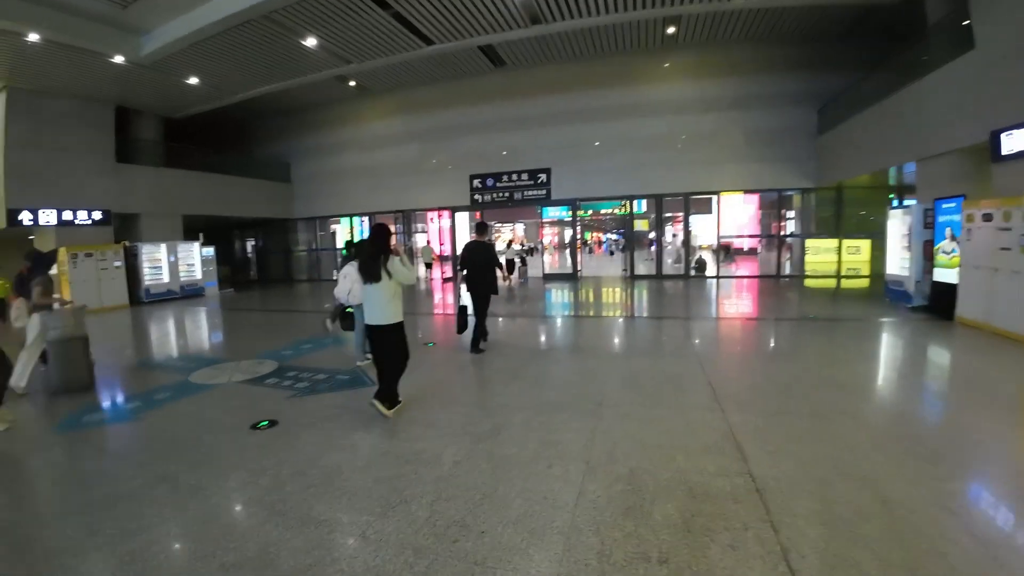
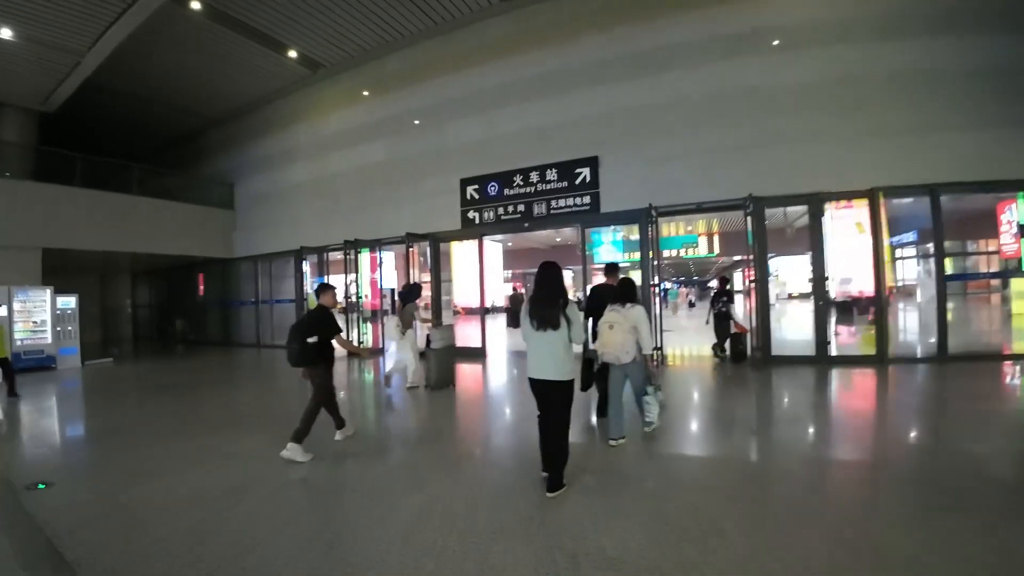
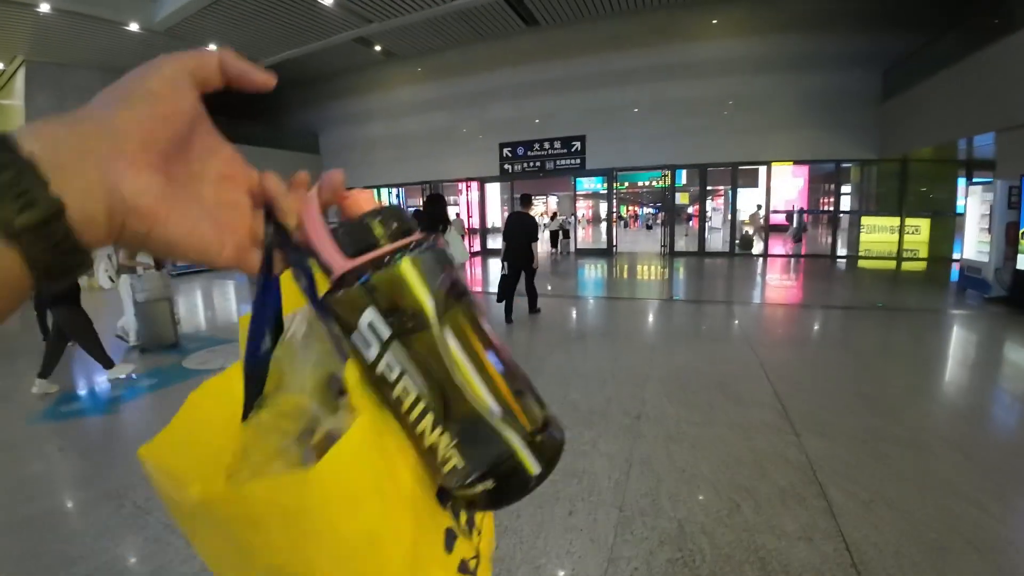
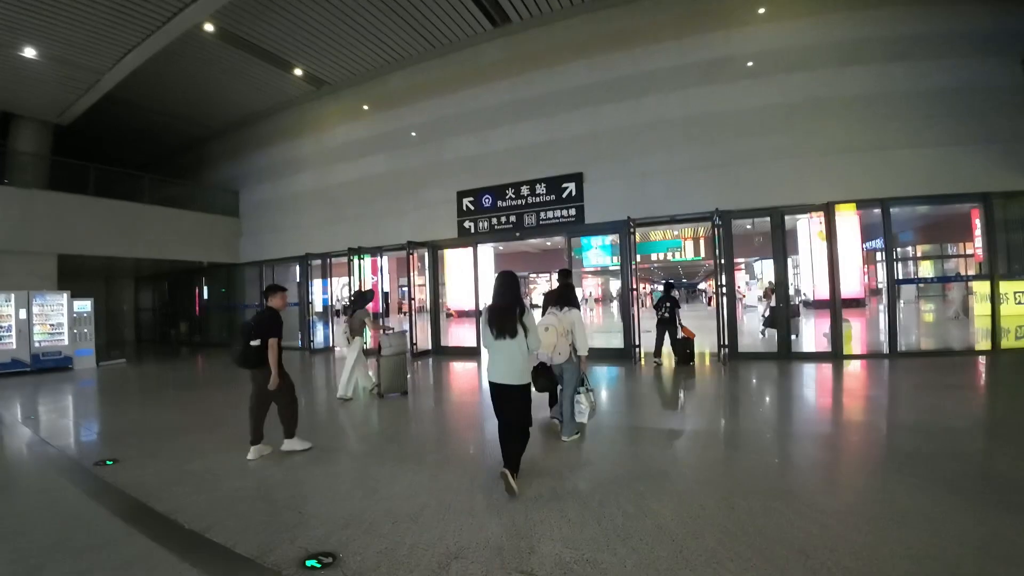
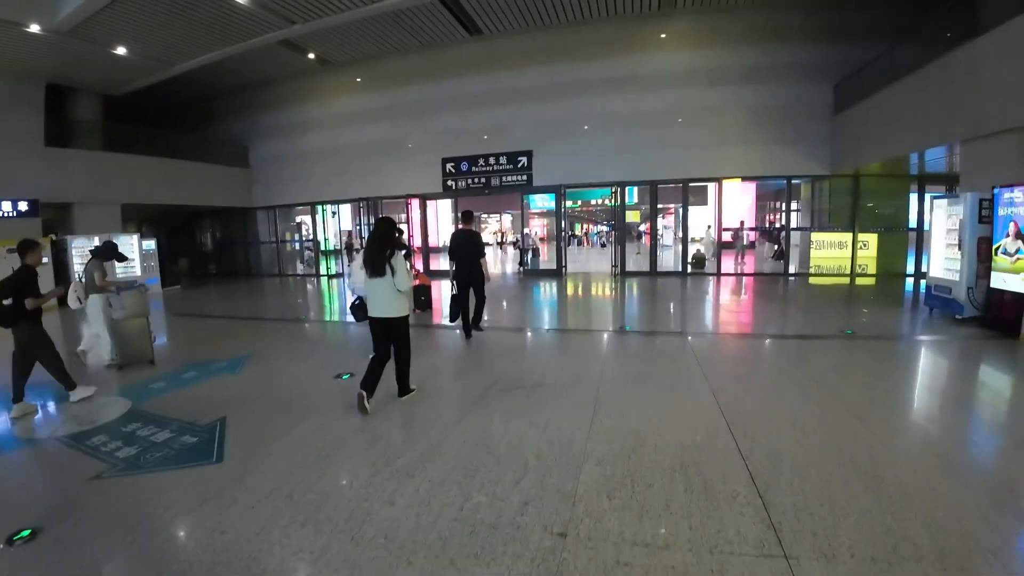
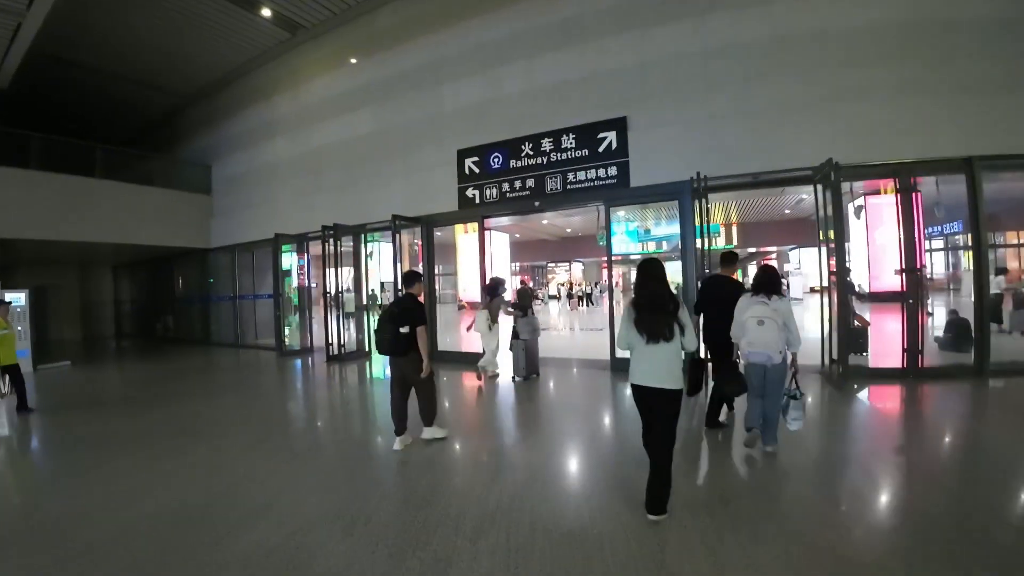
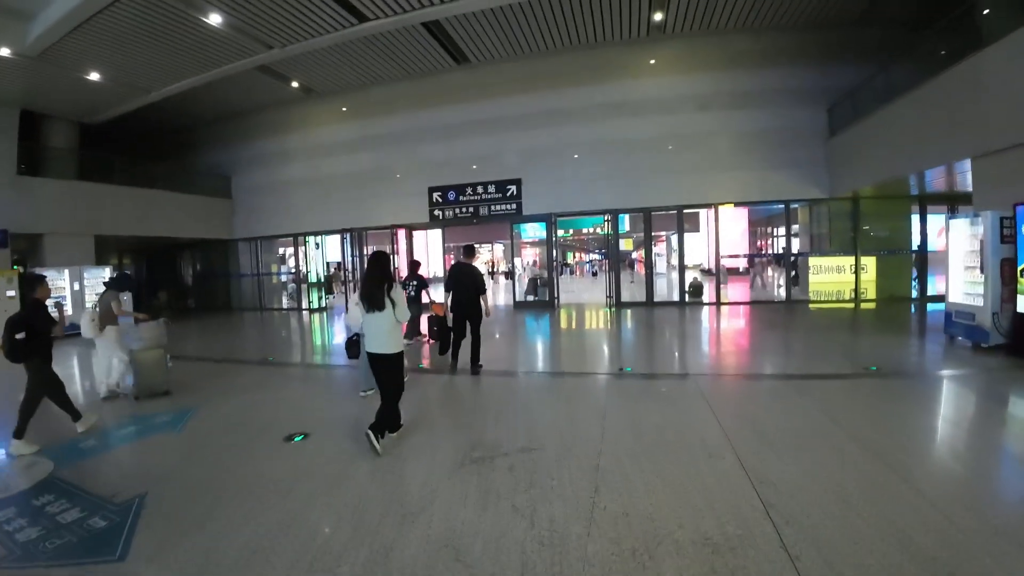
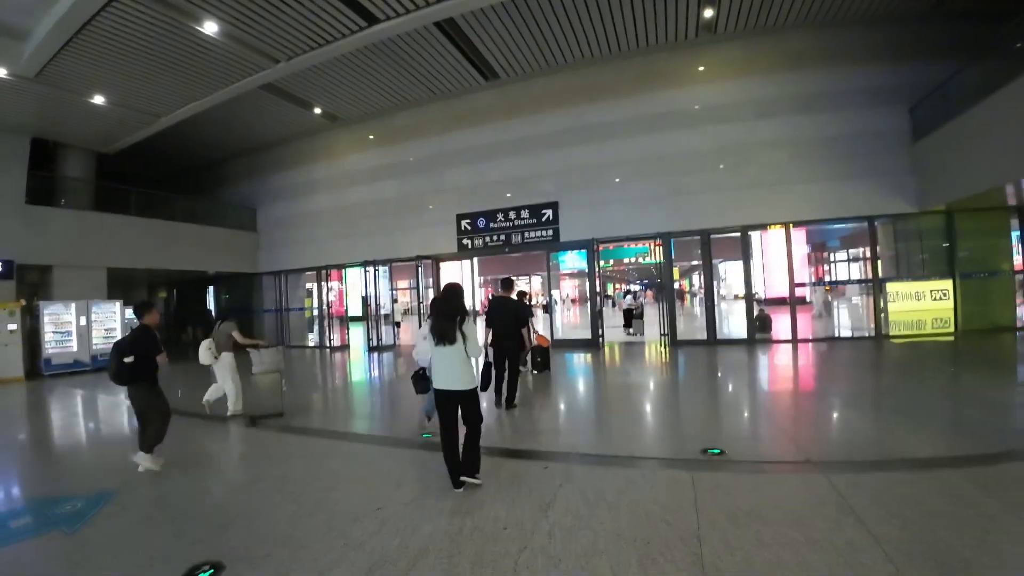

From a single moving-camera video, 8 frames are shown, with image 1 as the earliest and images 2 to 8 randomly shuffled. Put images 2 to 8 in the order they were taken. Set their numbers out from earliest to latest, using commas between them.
3, 5, 7, 8, 4, 2, 6
